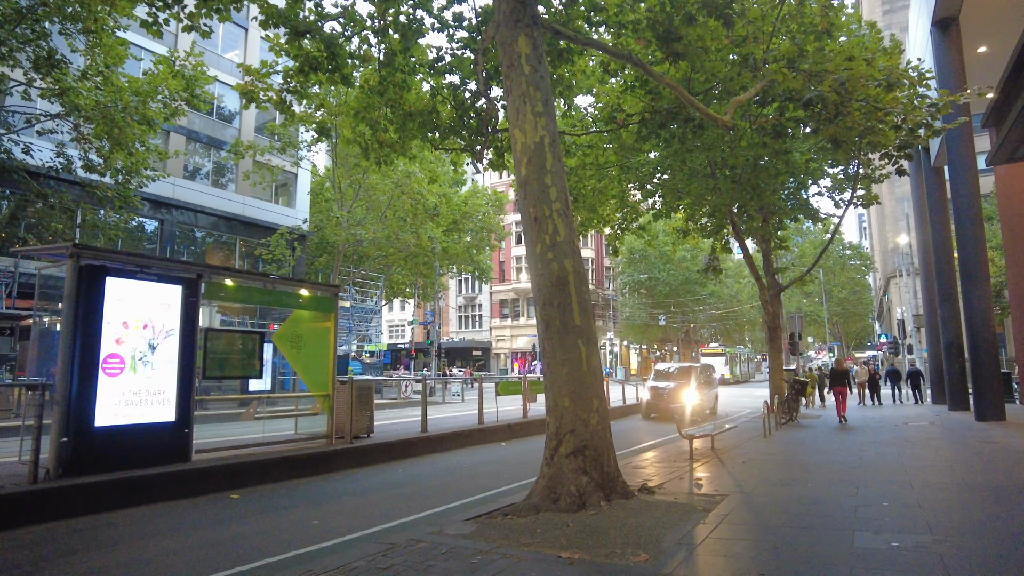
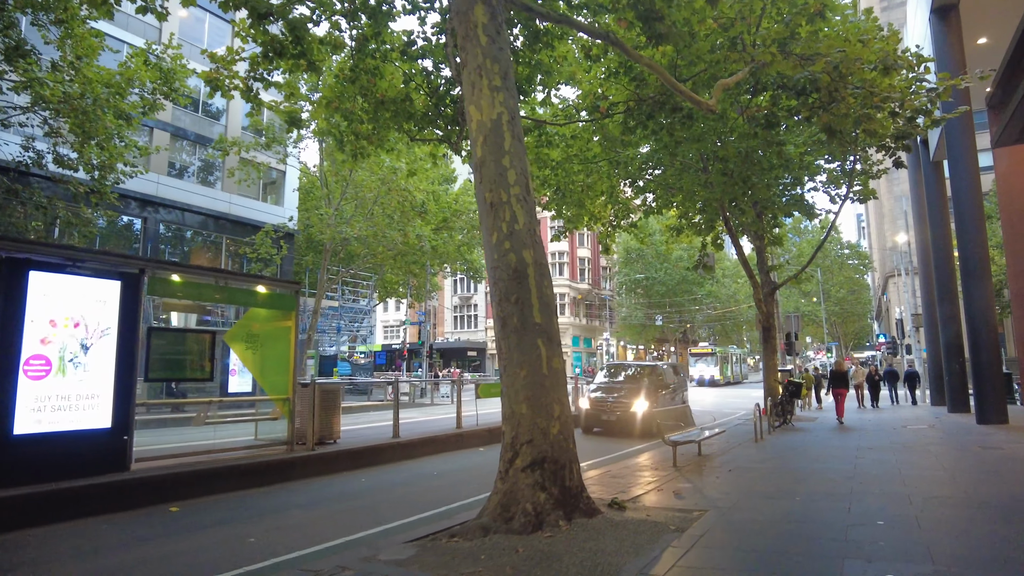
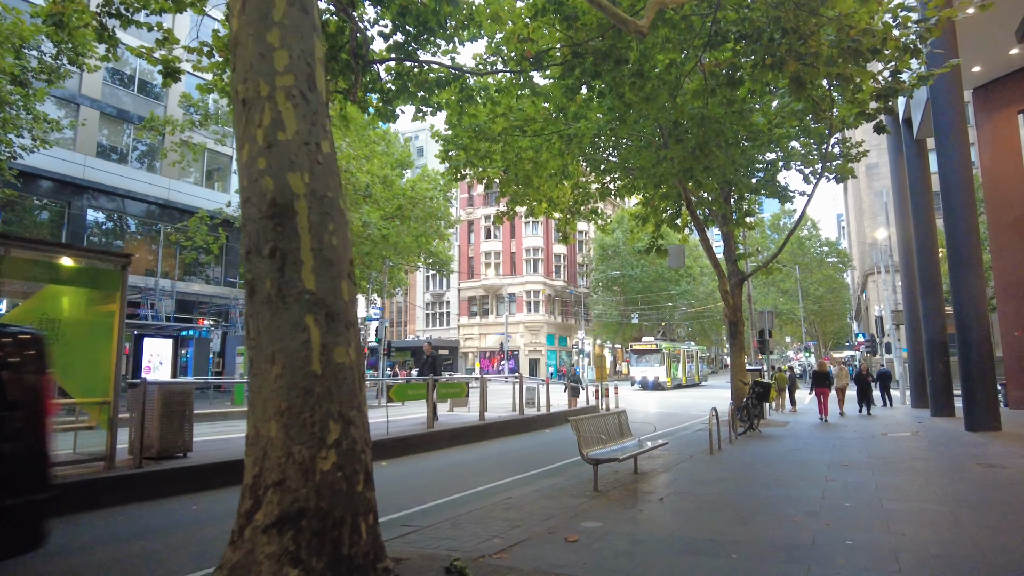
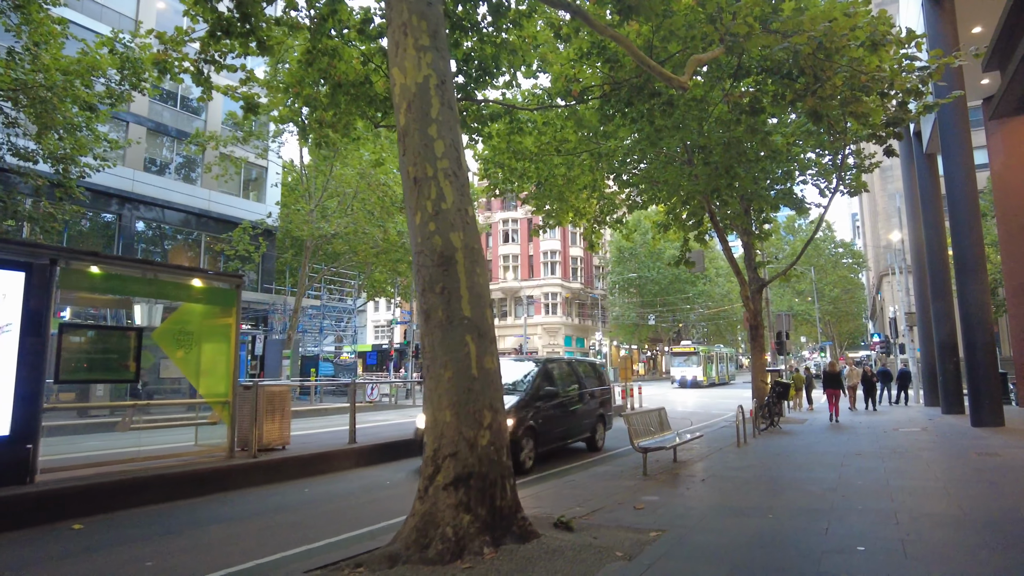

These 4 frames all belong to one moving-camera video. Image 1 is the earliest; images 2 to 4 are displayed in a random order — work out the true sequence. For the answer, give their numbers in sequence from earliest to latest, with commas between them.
2, 4, 3
